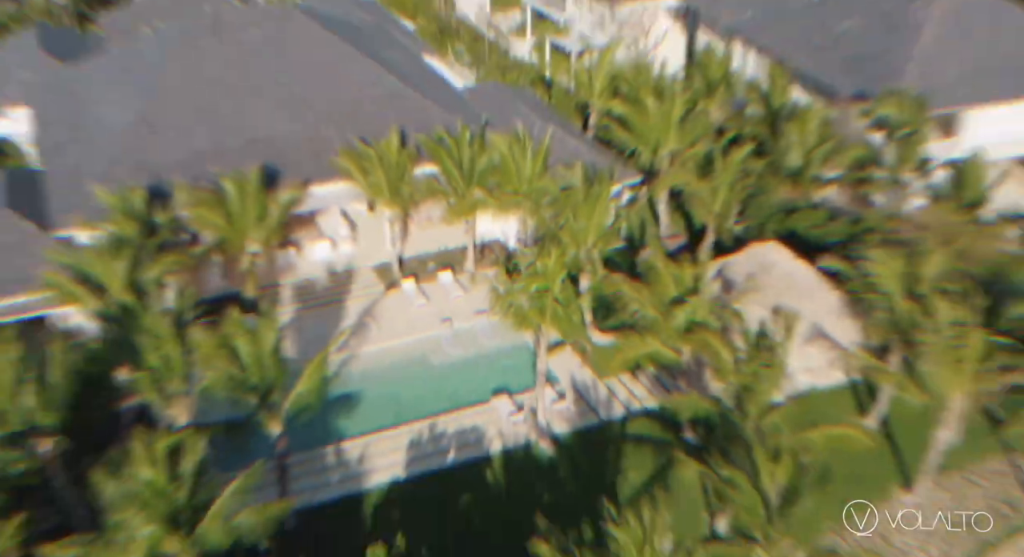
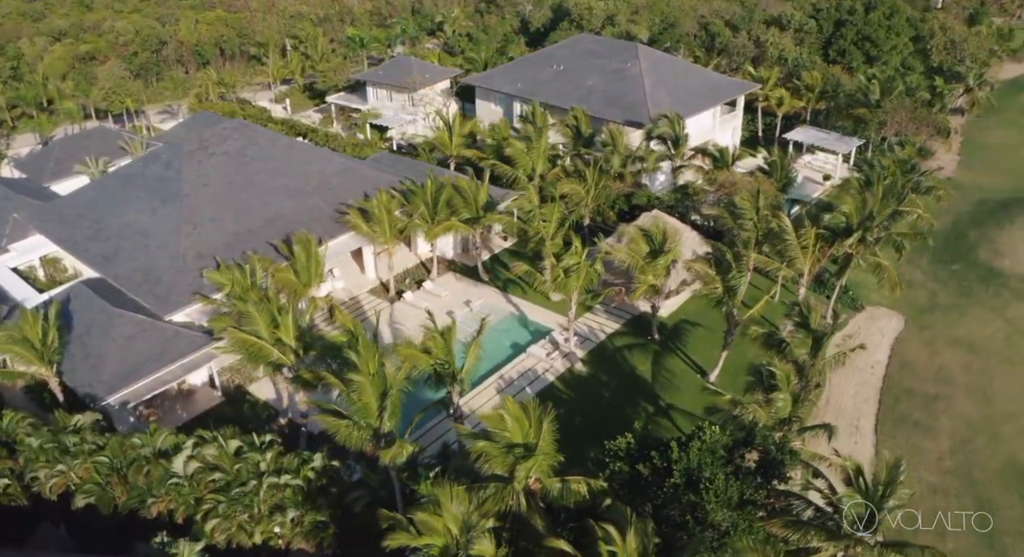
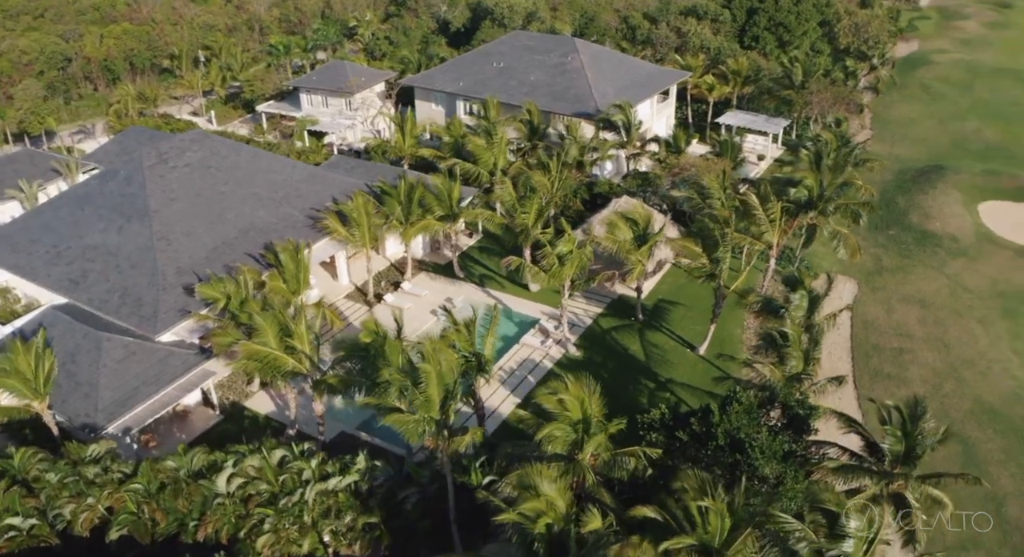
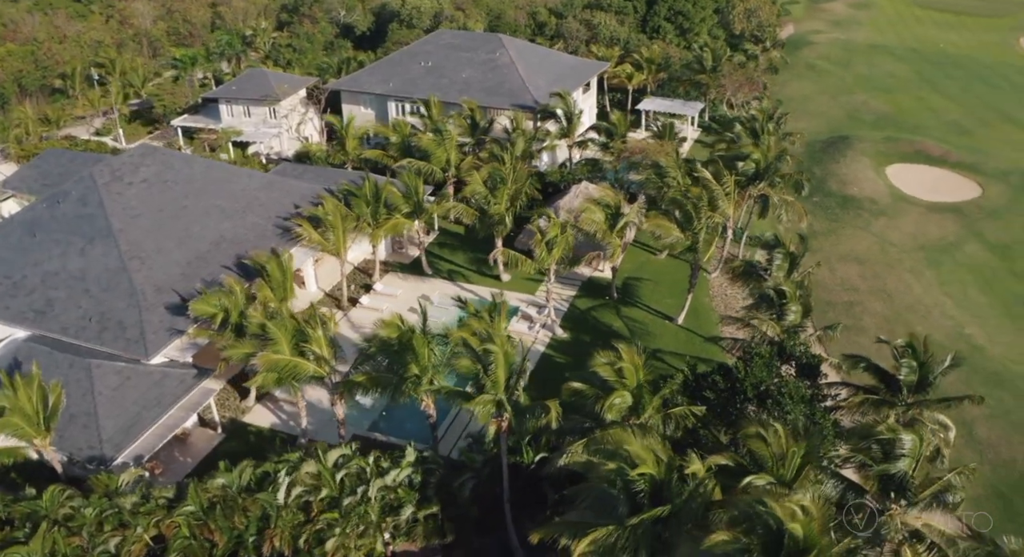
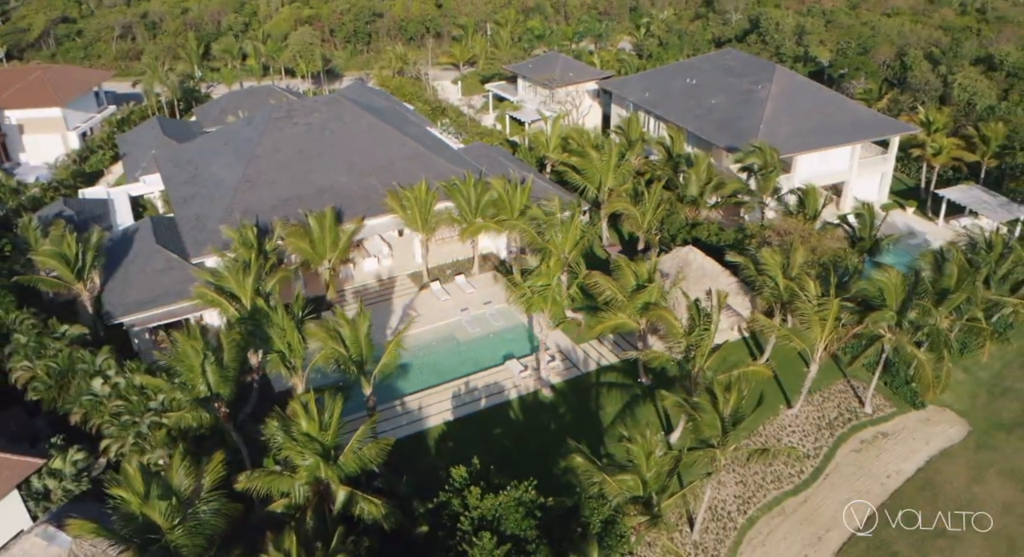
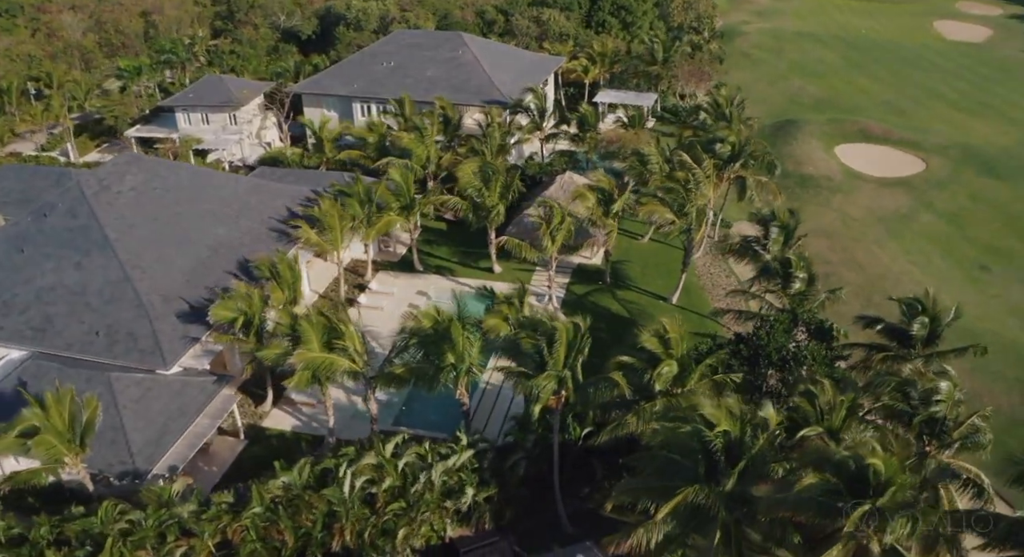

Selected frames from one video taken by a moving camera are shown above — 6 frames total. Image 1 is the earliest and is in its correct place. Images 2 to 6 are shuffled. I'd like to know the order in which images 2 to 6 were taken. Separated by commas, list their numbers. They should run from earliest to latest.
5, 2, 3, 4, 6
